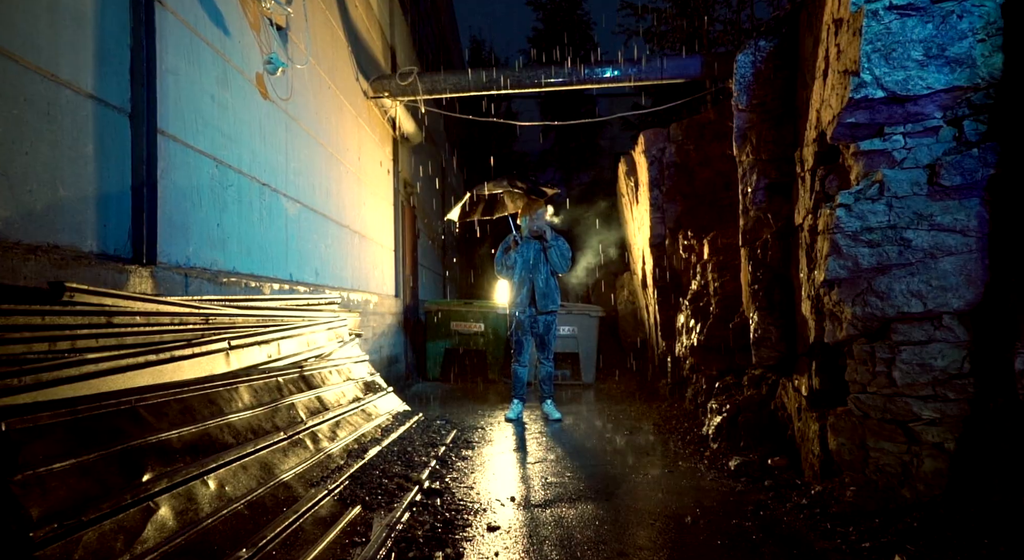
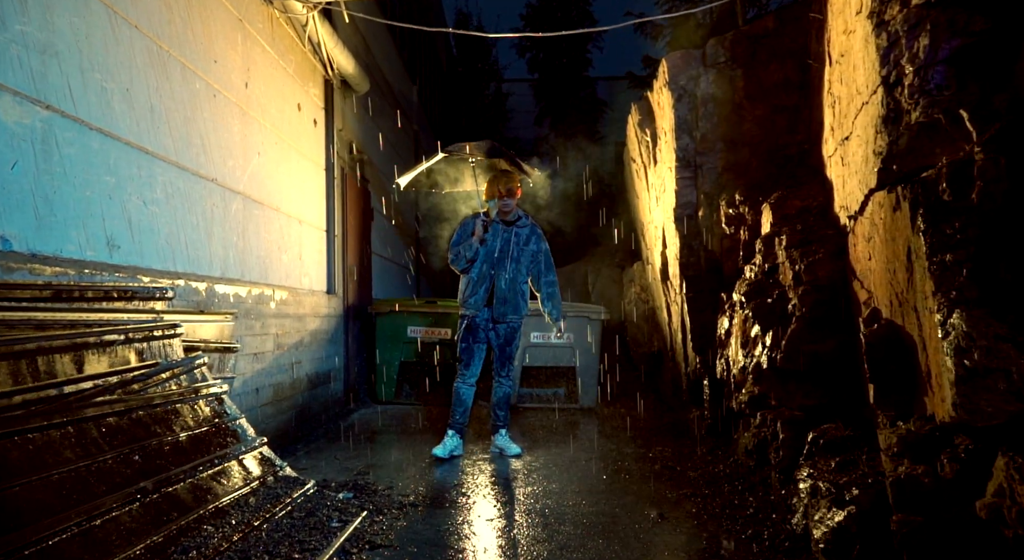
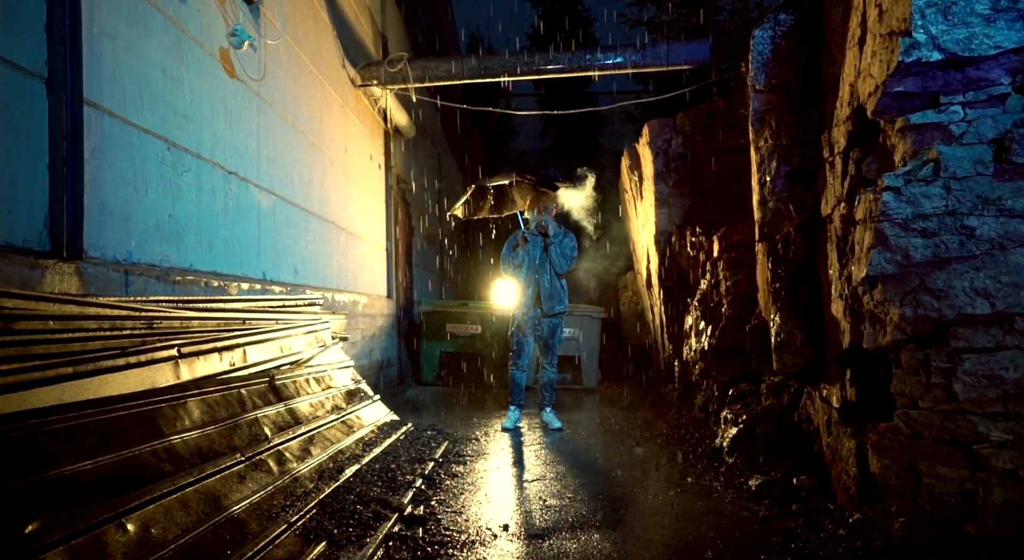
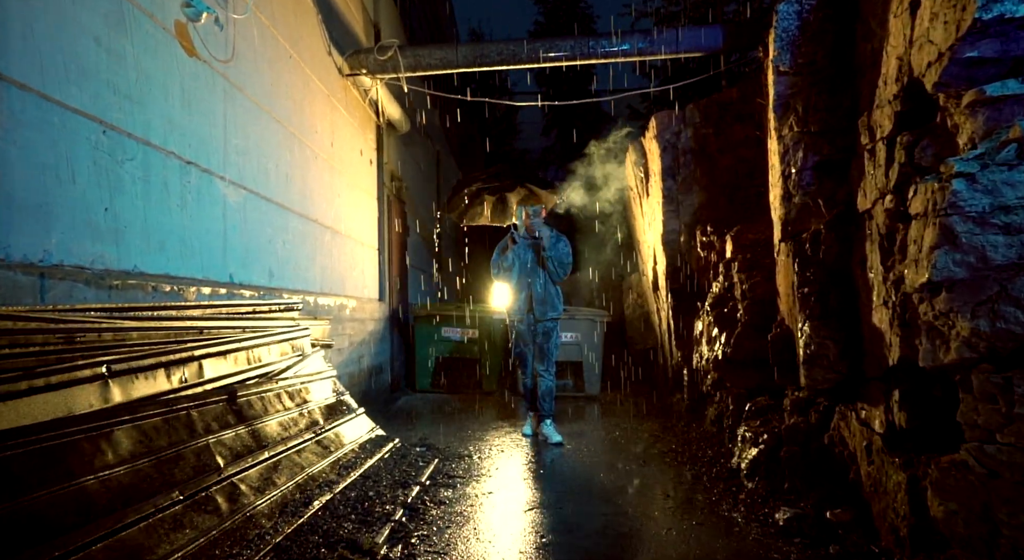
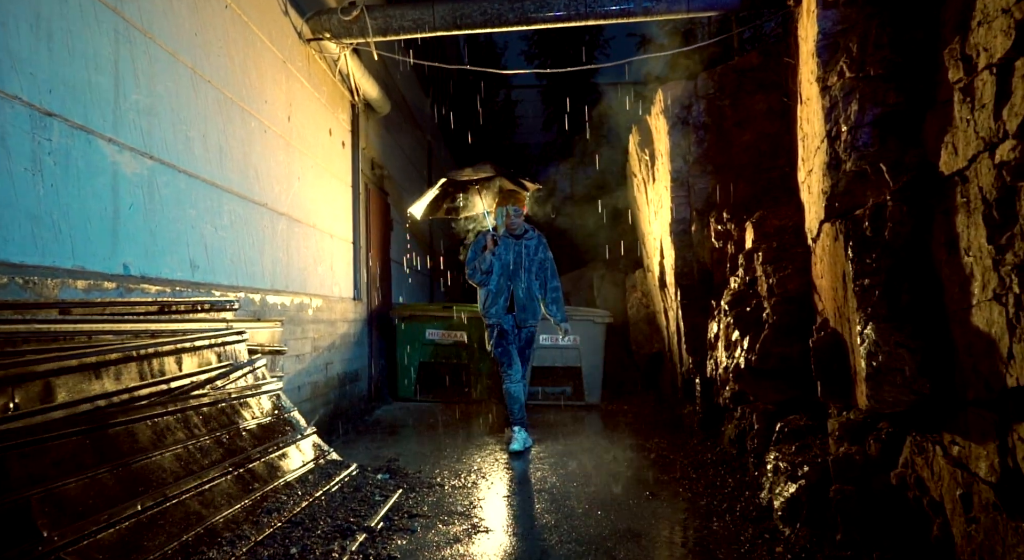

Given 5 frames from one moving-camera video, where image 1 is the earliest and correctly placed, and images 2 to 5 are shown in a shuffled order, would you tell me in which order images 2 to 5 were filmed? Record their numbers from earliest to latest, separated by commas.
3, 4, 5, 2
